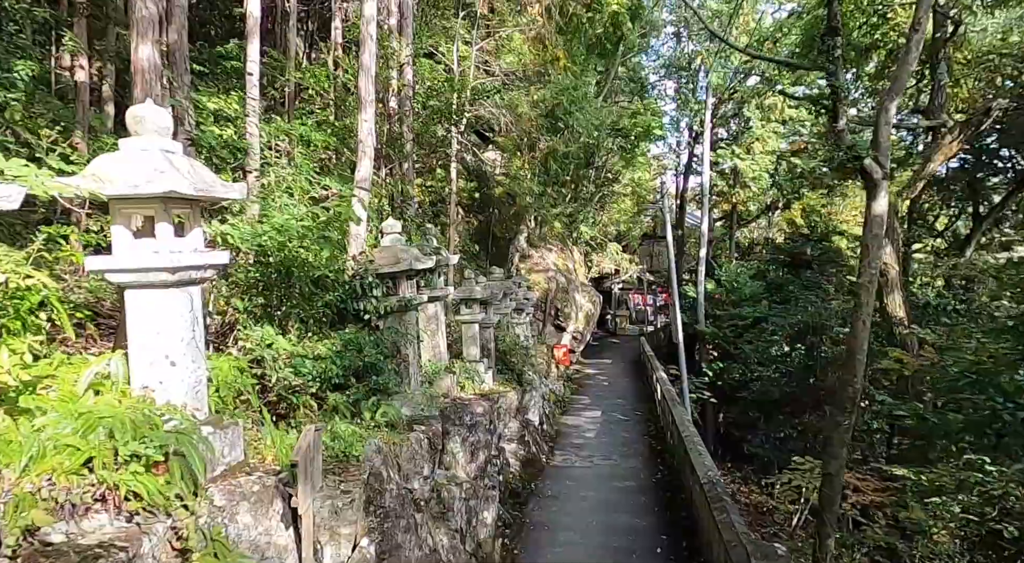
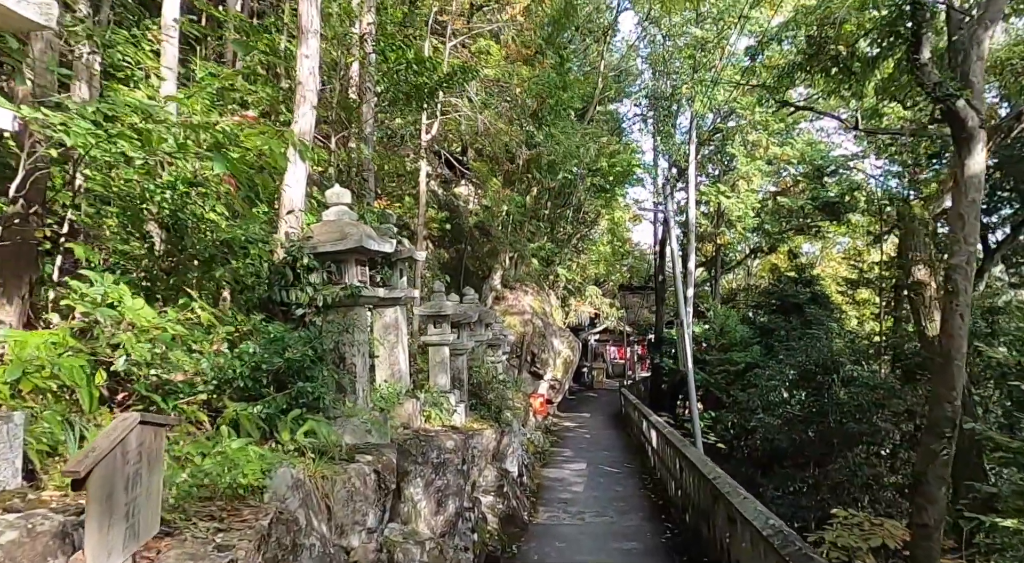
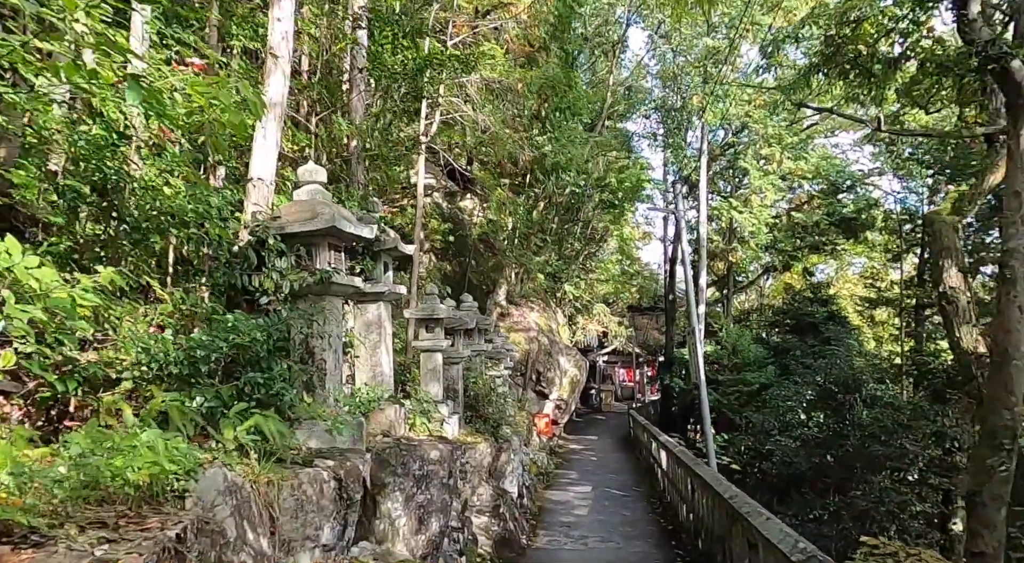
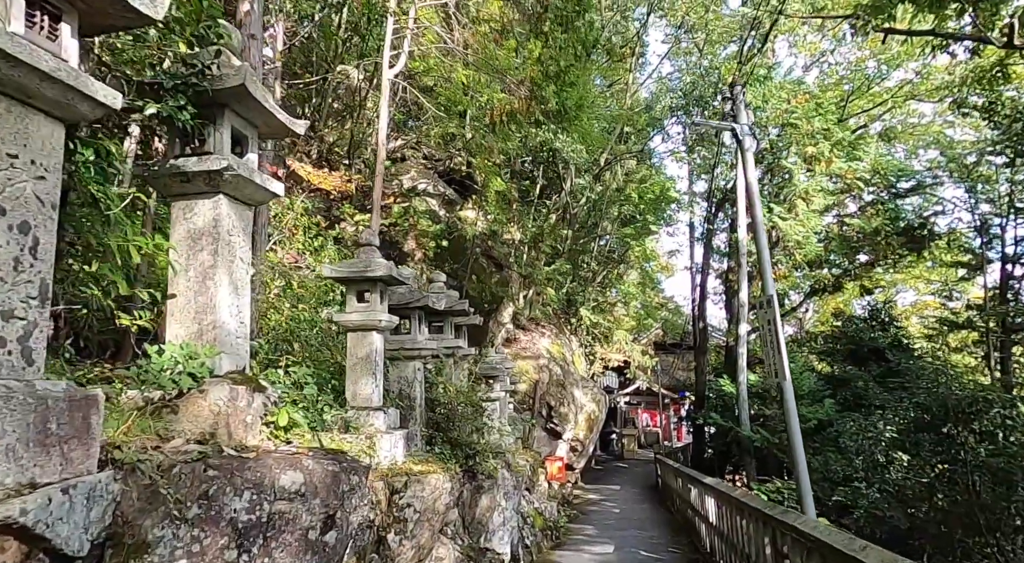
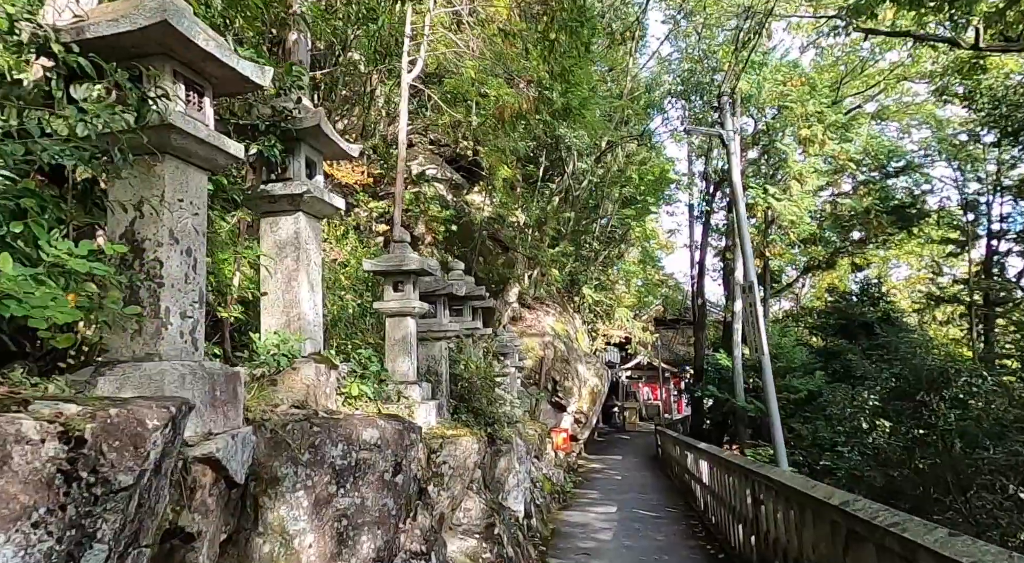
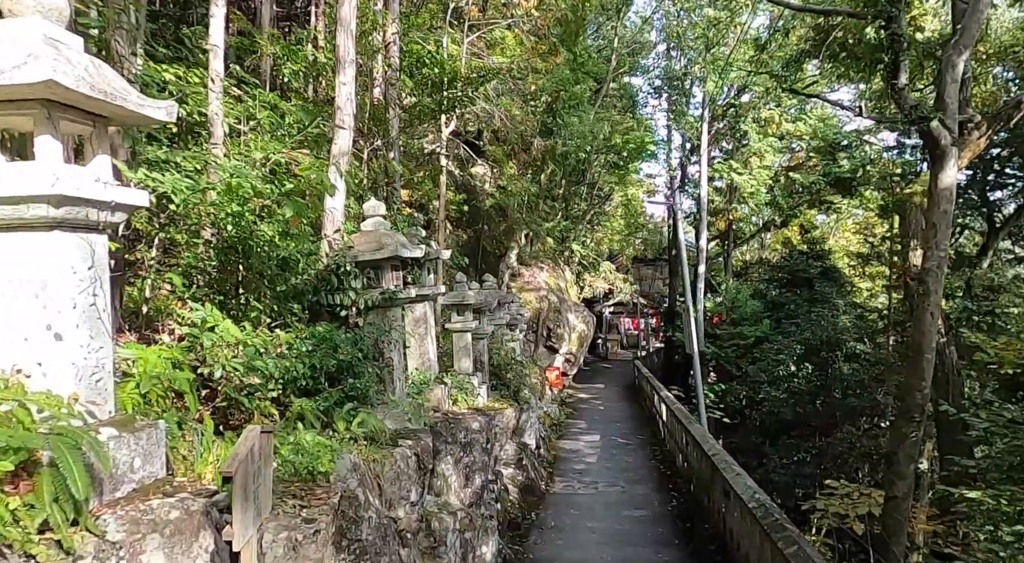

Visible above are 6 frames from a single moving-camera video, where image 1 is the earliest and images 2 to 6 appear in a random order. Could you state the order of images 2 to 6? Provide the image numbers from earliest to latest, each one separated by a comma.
6, 2, 3, 5, 4
